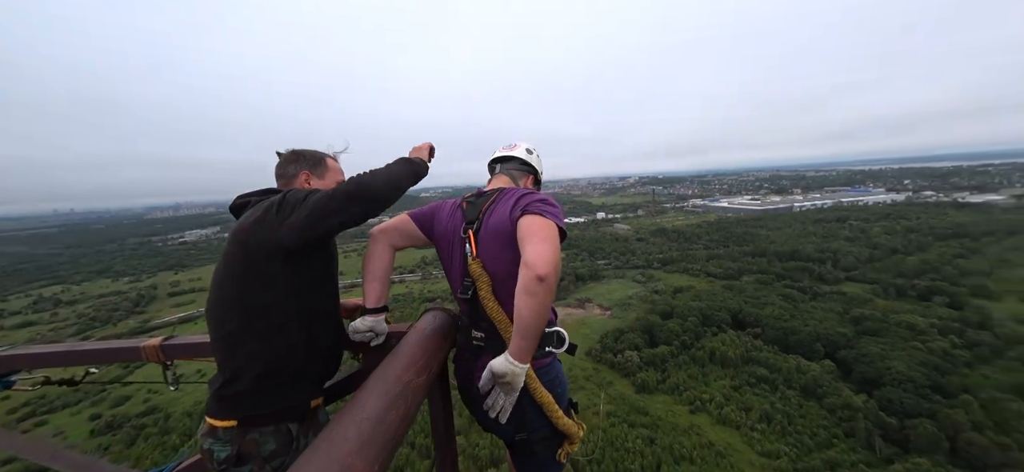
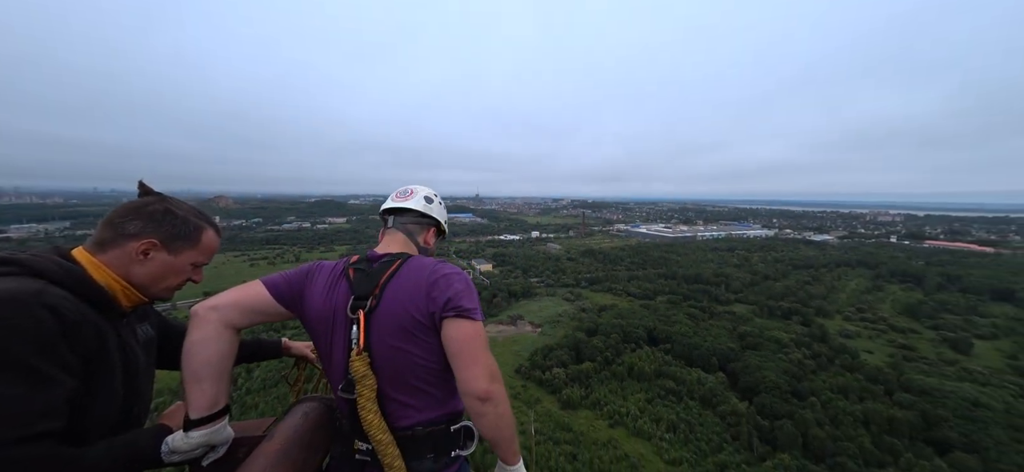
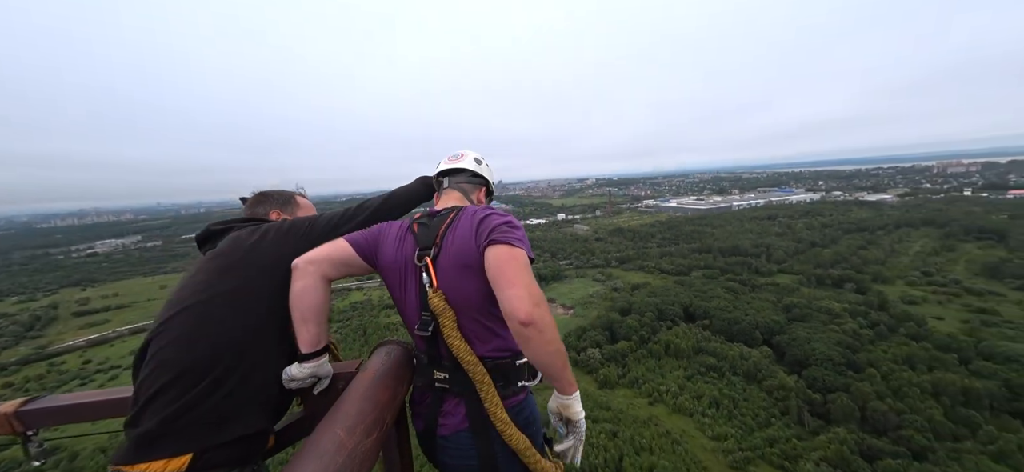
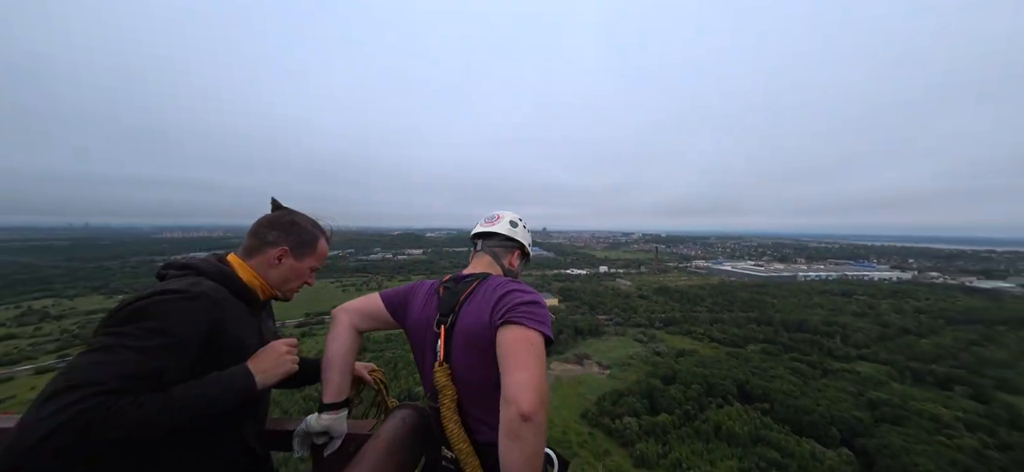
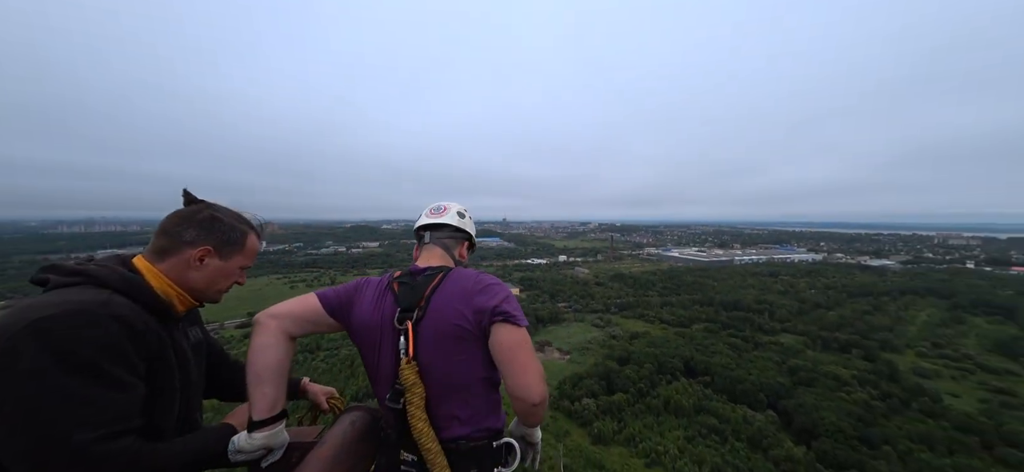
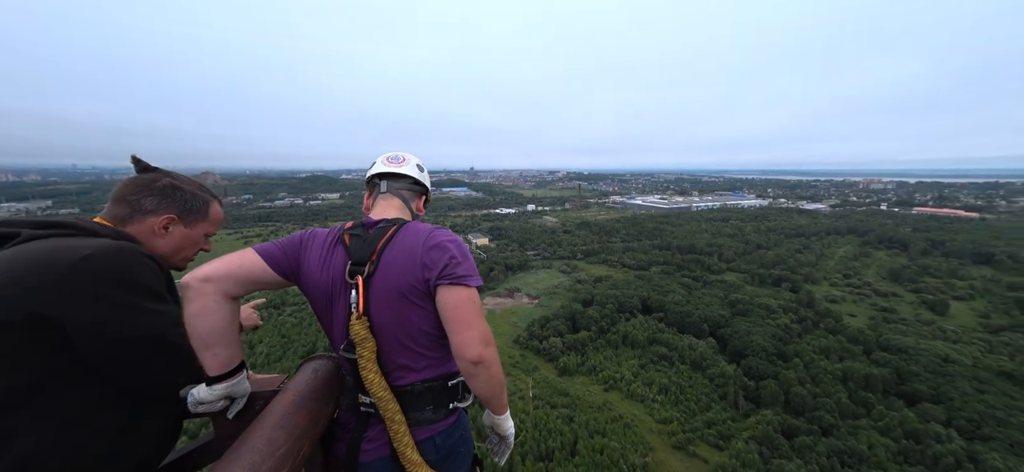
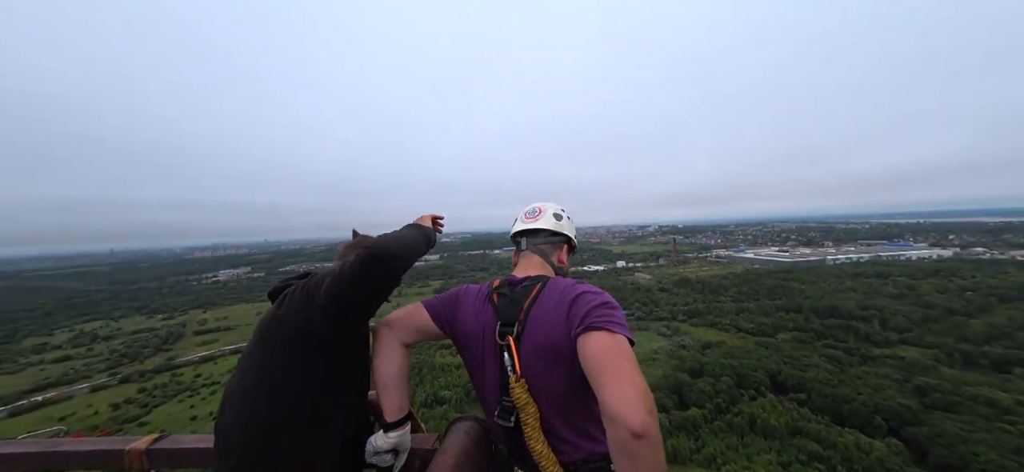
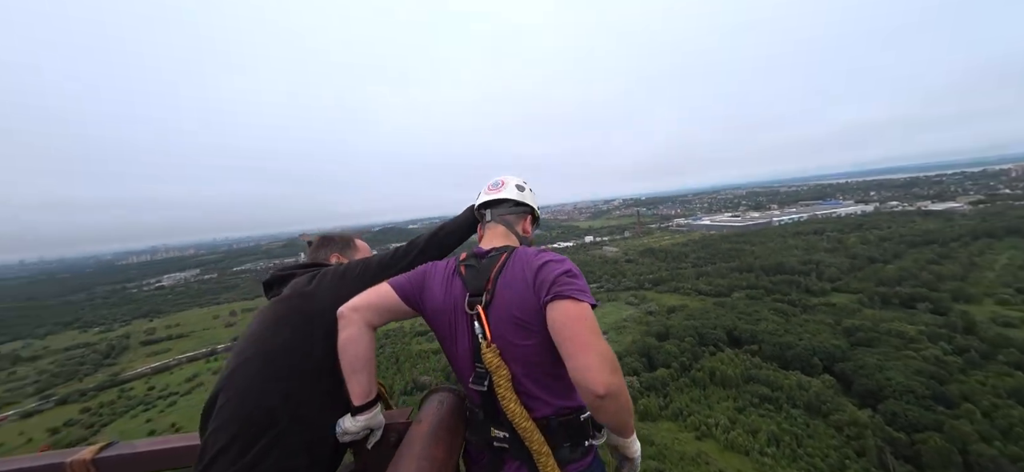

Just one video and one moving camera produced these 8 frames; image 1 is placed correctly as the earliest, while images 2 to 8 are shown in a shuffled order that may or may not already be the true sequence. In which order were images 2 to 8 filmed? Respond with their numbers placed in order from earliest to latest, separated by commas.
3, 8, 7, 4, 5, 2, 6
